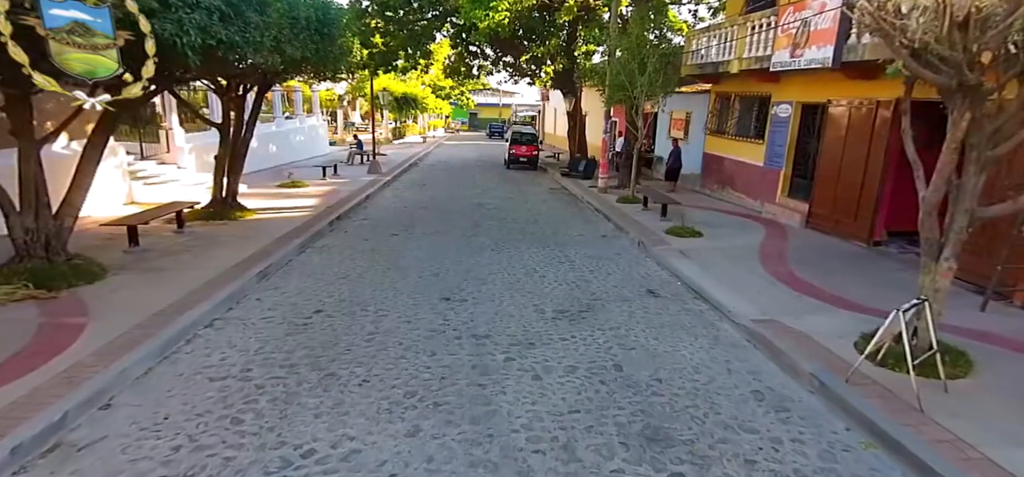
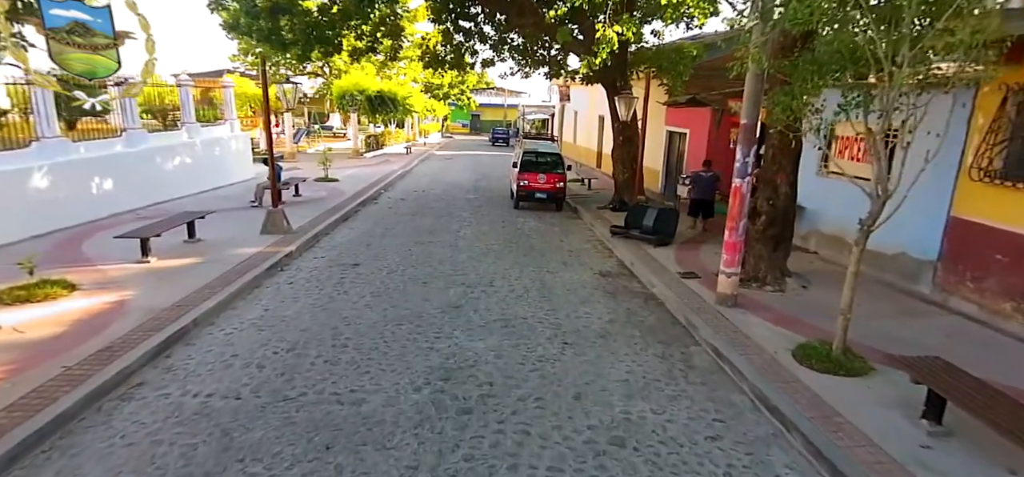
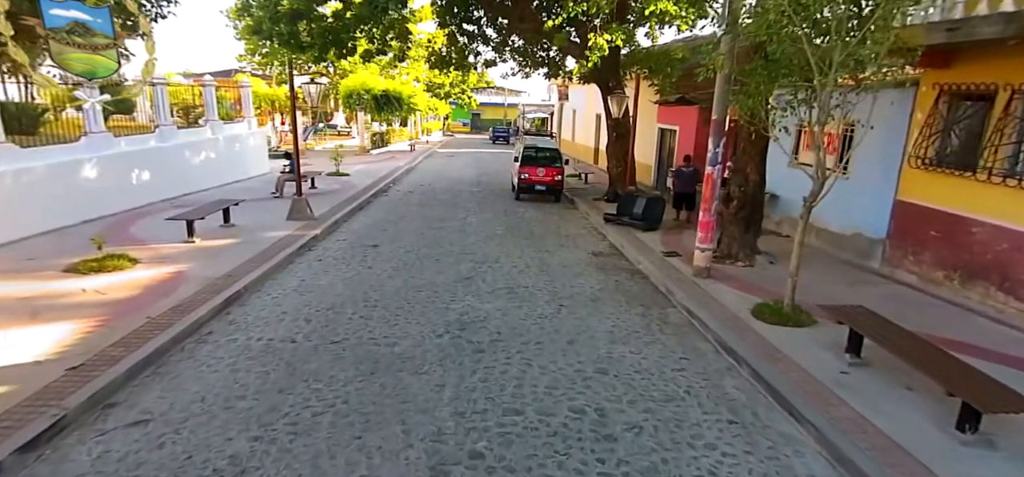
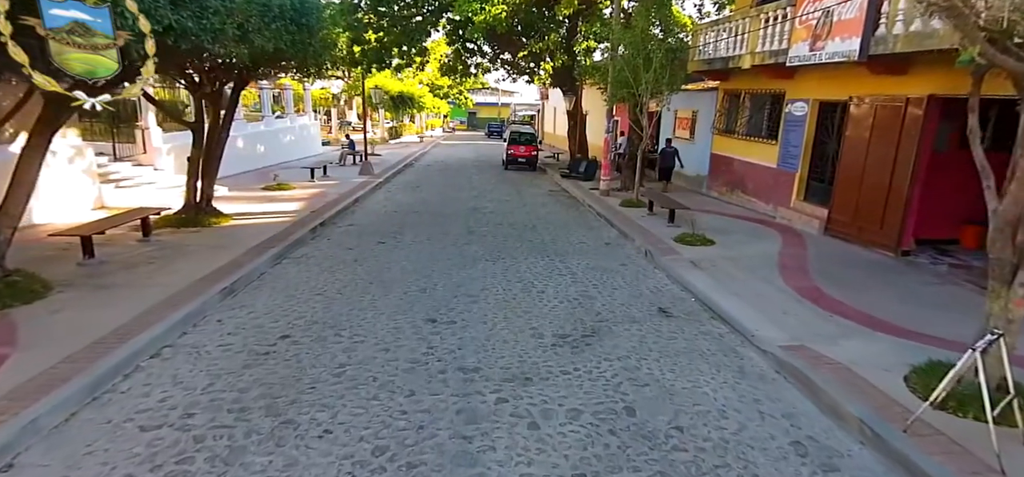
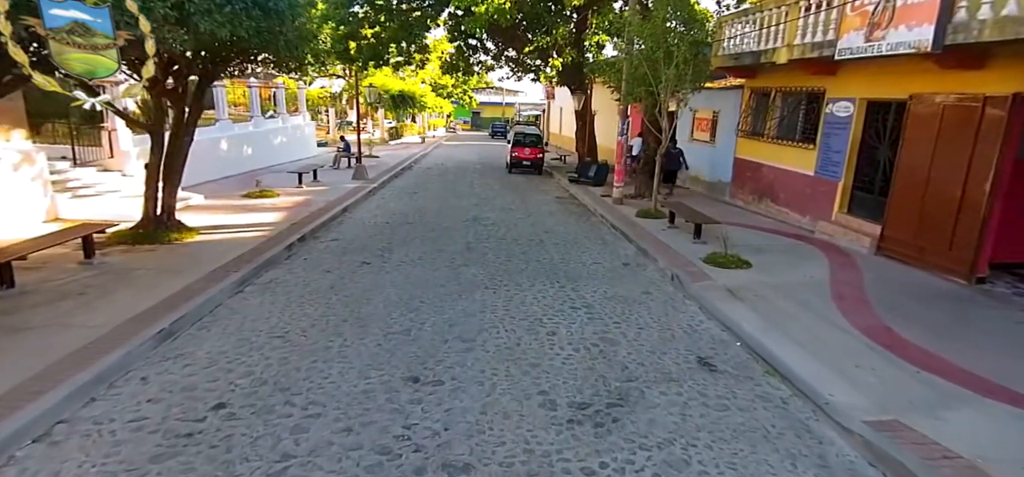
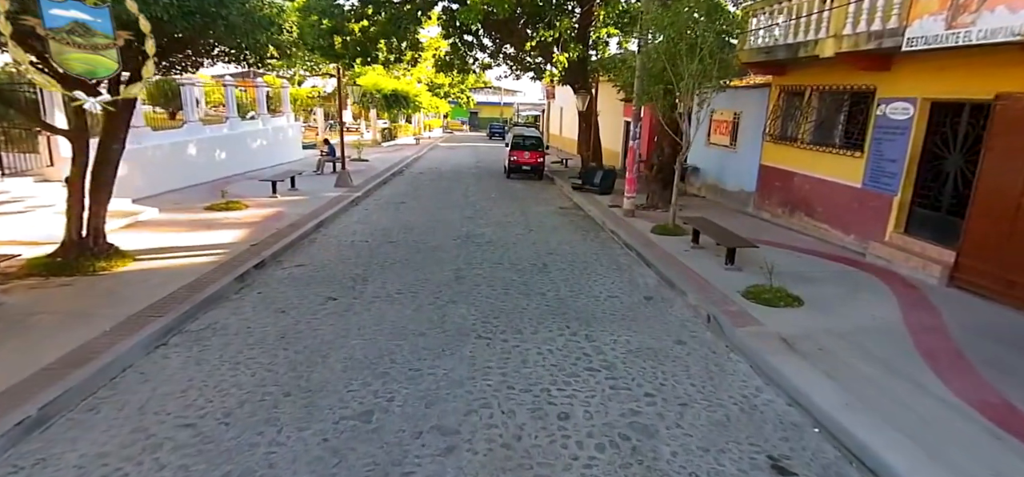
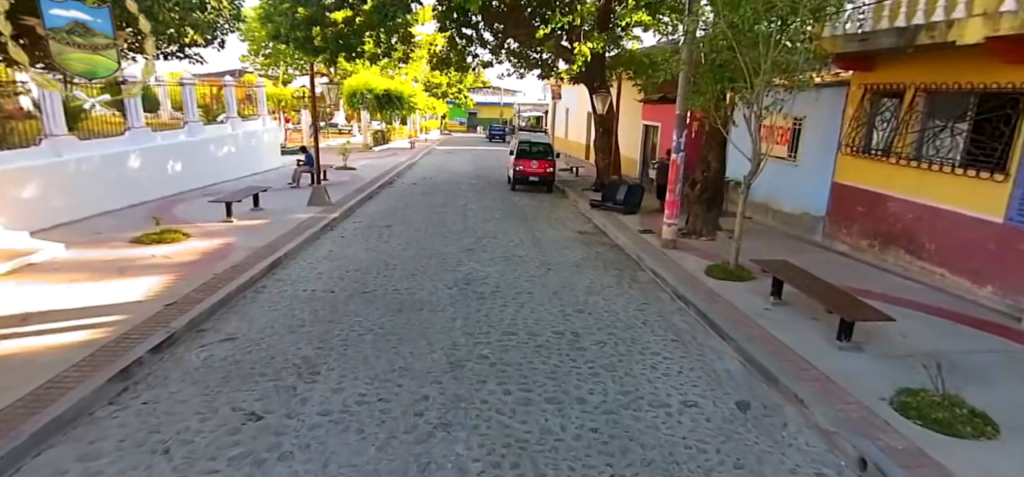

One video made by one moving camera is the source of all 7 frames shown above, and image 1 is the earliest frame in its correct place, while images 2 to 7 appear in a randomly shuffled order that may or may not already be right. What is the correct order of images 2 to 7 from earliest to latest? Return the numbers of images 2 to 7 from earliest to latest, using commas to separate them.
4, 5, 6, 7, 3, 2
